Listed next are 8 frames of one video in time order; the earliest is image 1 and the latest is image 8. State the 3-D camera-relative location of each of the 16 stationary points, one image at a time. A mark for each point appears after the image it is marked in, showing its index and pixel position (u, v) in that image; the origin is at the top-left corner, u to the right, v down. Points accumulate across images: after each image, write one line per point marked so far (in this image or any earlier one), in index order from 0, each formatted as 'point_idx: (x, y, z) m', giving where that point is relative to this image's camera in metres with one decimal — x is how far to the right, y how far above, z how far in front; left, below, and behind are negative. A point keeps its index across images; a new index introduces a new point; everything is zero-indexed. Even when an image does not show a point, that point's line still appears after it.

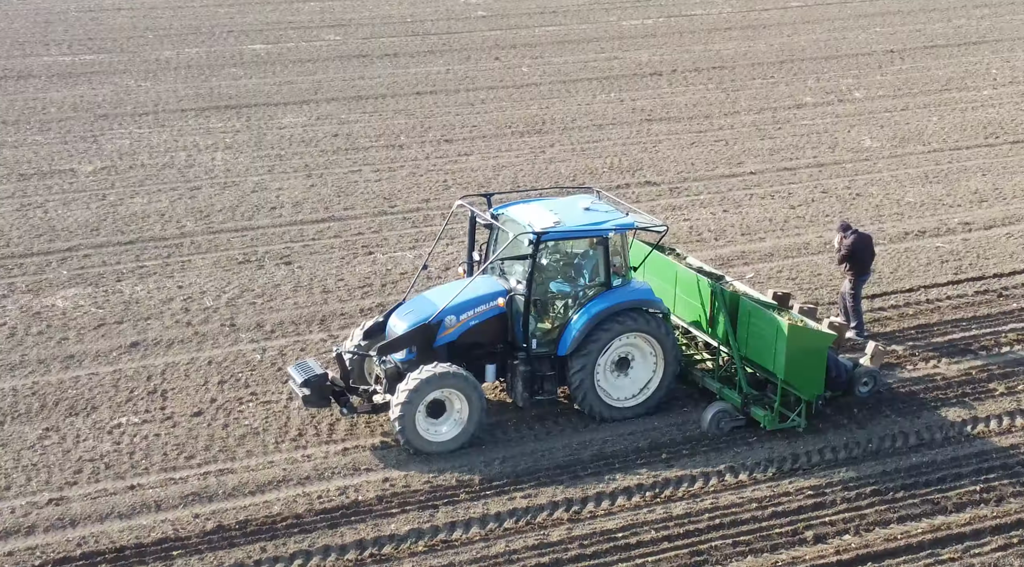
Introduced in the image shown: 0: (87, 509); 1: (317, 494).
0: (-3.8, -2.0, +12.1) m
1: (-1.7, -1.9, +12.2) m
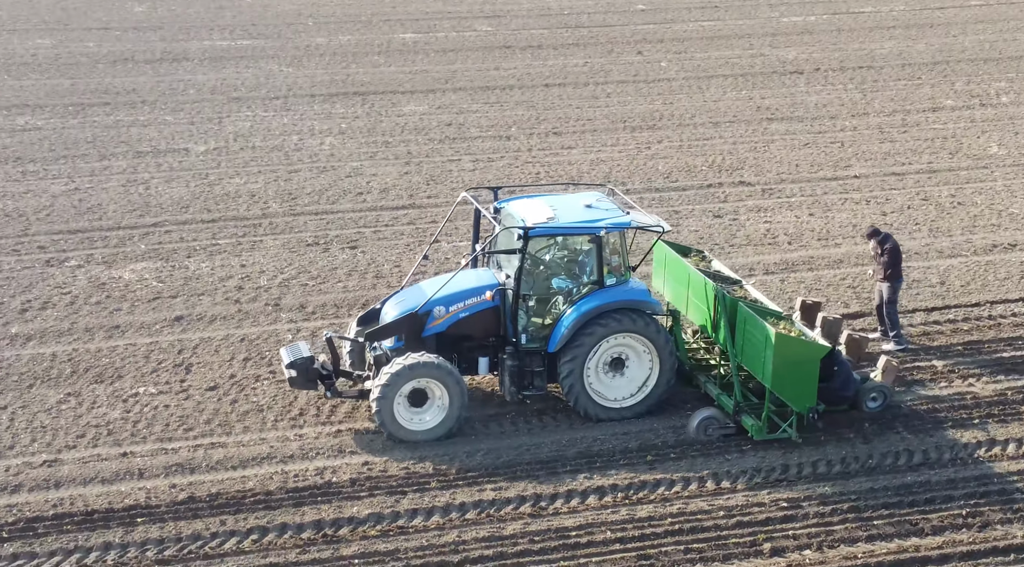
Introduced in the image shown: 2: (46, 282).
0: (-4.1, -1.7, +12.6) m
1: (-2.0, -1.7, +12.5) m
2: (-6.3, 0.0, +18.5) m
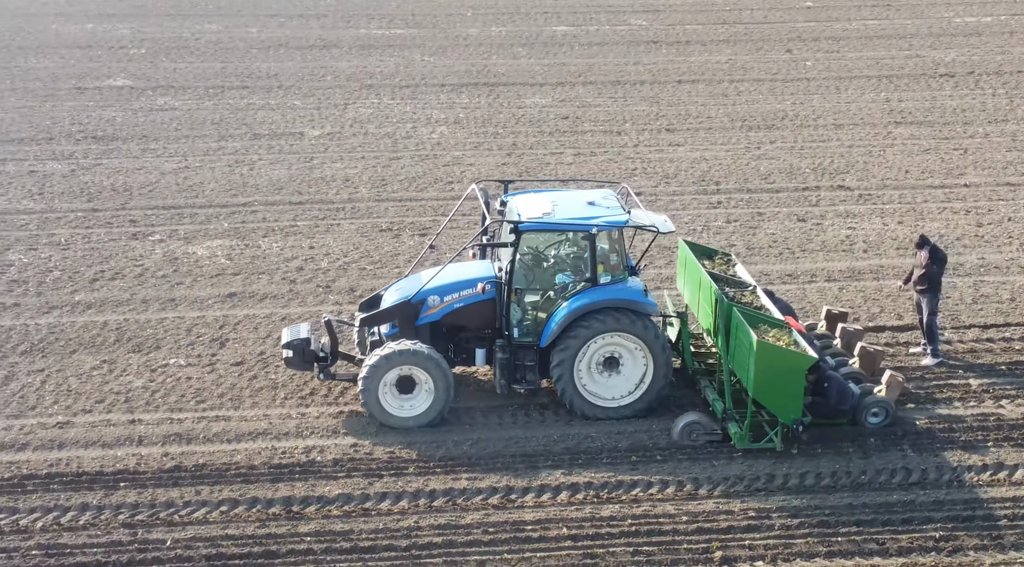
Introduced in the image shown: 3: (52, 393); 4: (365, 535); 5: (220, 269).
0: (-4.2, -1.5, +13.3) m
1: (-2.1, -1.6, +12.8) m
2: (-5.5, +0.4, +19.4) m
3: (-4.8, -1.2, +14.4) m
4: (-1.2, -2.1, +11.3) m
5: (-3.9, +0.2, +18.5) m
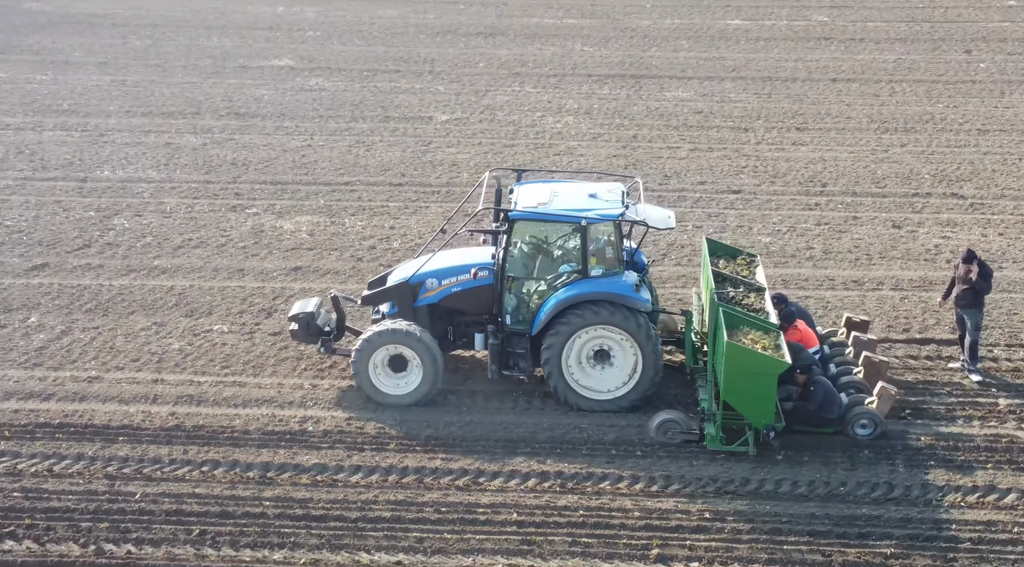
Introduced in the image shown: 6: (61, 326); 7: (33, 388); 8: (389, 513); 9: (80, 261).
0: (-4.2, -1.1, +14.1) m
1: (-2.2, -1.3, +13.3) m
2: (-4.4, +0.8, +20.4) m
3: (-4.6, -0.8, +15.3) m
4: (-1.6, -1.9, +11.7) m
5: (-3.0, +0.5, +19.2) m
6: (-5.4, -0.5, +16.3) m
7: (-5.0, -1.1, +14.3) m
8: (-1.0, -1.9, +11.4) m
9: (-6.0, +0.3, +19.0) m
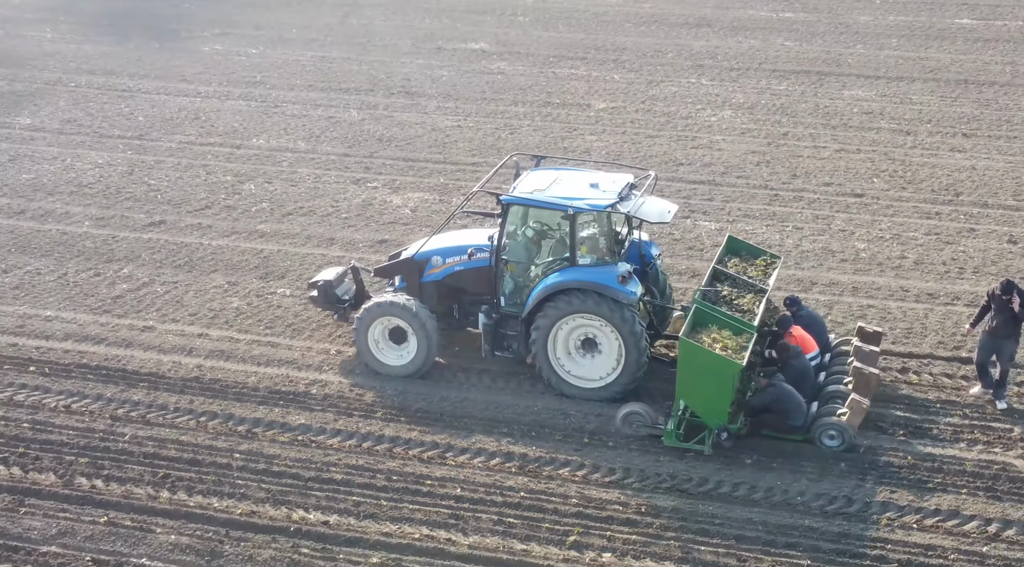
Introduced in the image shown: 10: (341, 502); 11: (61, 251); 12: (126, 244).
0: (-4.0, -0.6, +15.1) m
1: (-2.2, -1.0, +14.0) m
2: (-2.8, +1.3, +21.3) m
3: (-4.1, -0.3, +16.4) m
4: (-2.0, -1.6, +12.2) m
5: (-1.7, +0.9, +19.9) m
6: (-4.7, +0.1, +17.5) m
7: (-4.7, -0.6, +15.5) m
8: (-1.5, -1.7, +11.9) m
9: (-4.7, +0.9, +20.2) m
10: (-1.4, -1.8, +11.5) m
11: (-6.2, +0.4, +18.9) m
12: (-5.4, +0.5, +19.1) m
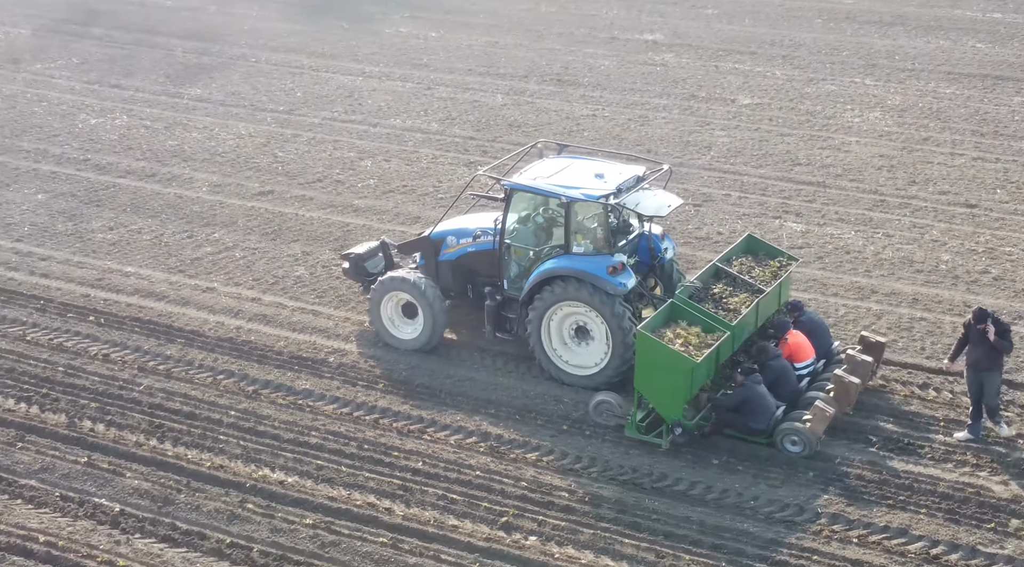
0: (-3.6, -0.2, +16.0) m
1: (-2.1, -0.7, +14.6) m
2: (-1.2, +1.7, +21.8) m
3: (-3.5, +0.2, +17.2) m
4: (-2.2, -1.3, +12.8) m
5: (-0.4, +1.2, +20.2) m
6: (-3.8, +0.5, +18.4) m
7: (-4.2, -0.1, +16.5) m
8: (-1.8, -1.4, +12.4) m
9: (-3.2, +1.4, +21.1) m
10: (-1.8, -1.6, +11.9) m
11: (-5.0, +1.0, +20.1) m
12: (-4.1, +1.1, +20.1) m
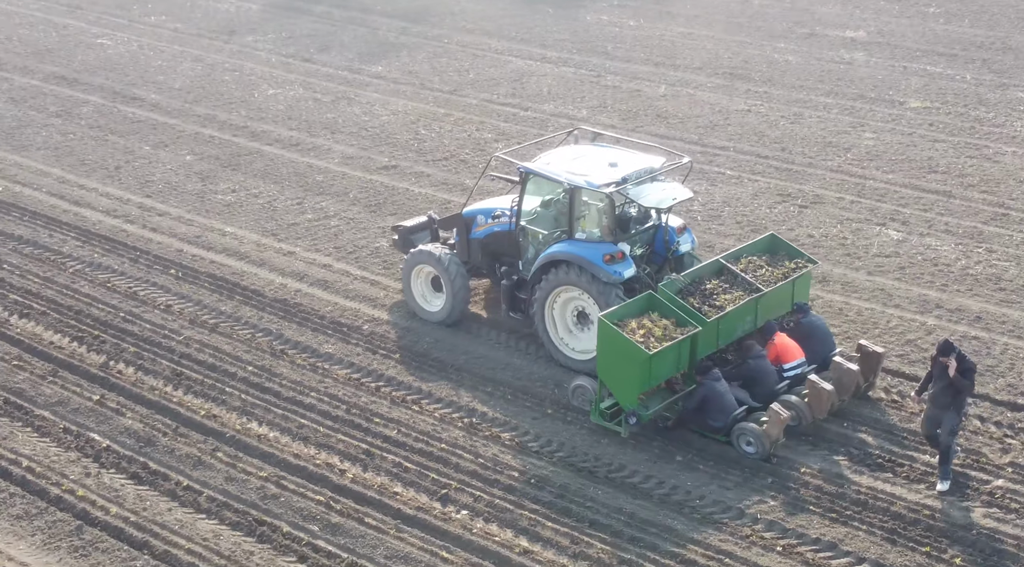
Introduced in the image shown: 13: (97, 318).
0: (-2.8, +0.2, +16.8) m
1: (-1.7, -0.3, +15.1) m
2: (+0.8, +1.9, +22.0) m
3: (-2.5, +0.6, +18.0) m
4: (-2.2, -0.9, +13.4) m
5: (+1.2, +1.4, +20.3) m
6: (-2.5, +1.0, +19.2) m
7: (-3.4, +0.4, +17.4) m
8: (-1.9, -1.1, +12.9) m
9: (-1.4, +1.8, +21.7) m
10: (-2.0, -1.3, +12.5) m
11: (-3.4, +1.6, +21.1) m
12: (-2.5, +1.5, +20.9) m
13: (-4.6, -0.4, +15.2) m
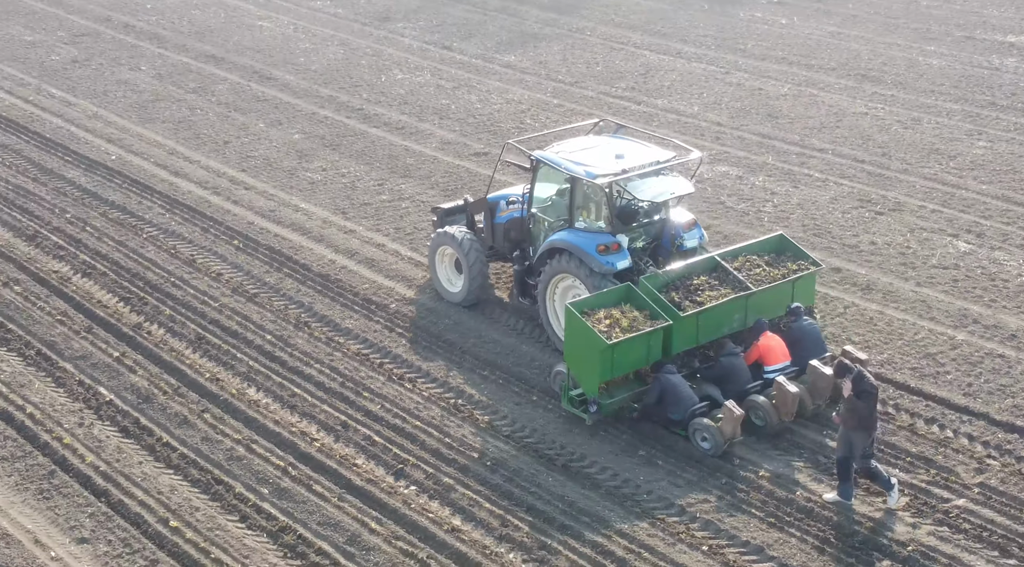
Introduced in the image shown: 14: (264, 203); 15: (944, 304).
0: (-2.2, +0.5, +17.3) m
1: (-1.4, -0.1, +15.5) m
2: (+2.2, +2.0, +21.9) m
3: (-1.7, +0.9, +18.5) m
4: (-2.2, -0.7, +13.9) m
5: (+2.4, +1.4, +20.2) m
6: (-1.5, +1.3, +19.7) m
7: (-2.7, +0.7, +18.1) m
8: (-2.0, -0.9, +13.4) m
9: (0.0, +2.0, +22.0) m
10: (-2.2, -1.0, +13.0) m
11: (-2.0, +1.9, +21.7) m
12: (-1.2, +1.8, +21.4) m
13: (-4.2, 0.0, +16.1) m
14: (-3.5, +1.1, +19.4) m
15: (+4.7, -0.2, +15.0) m
